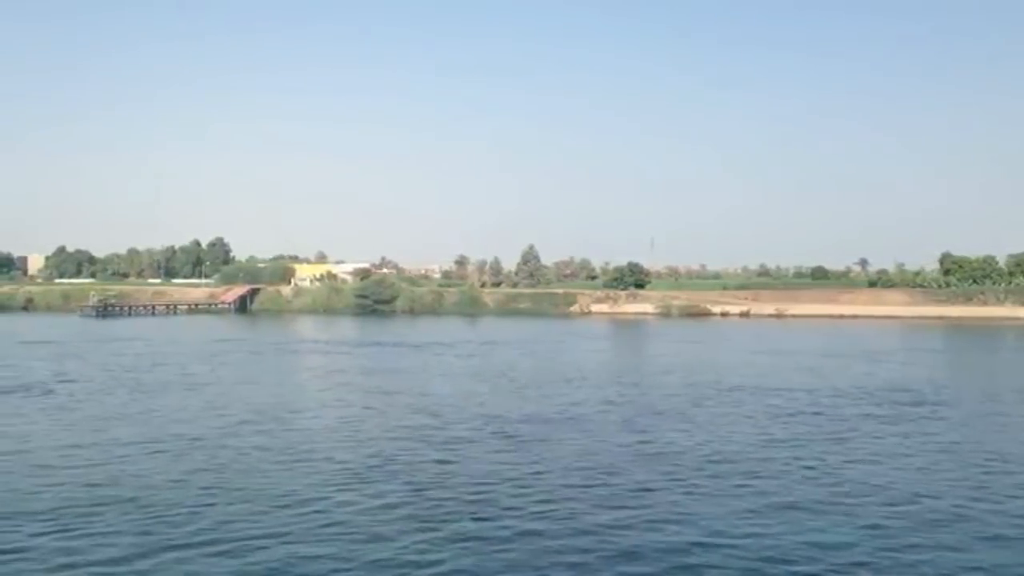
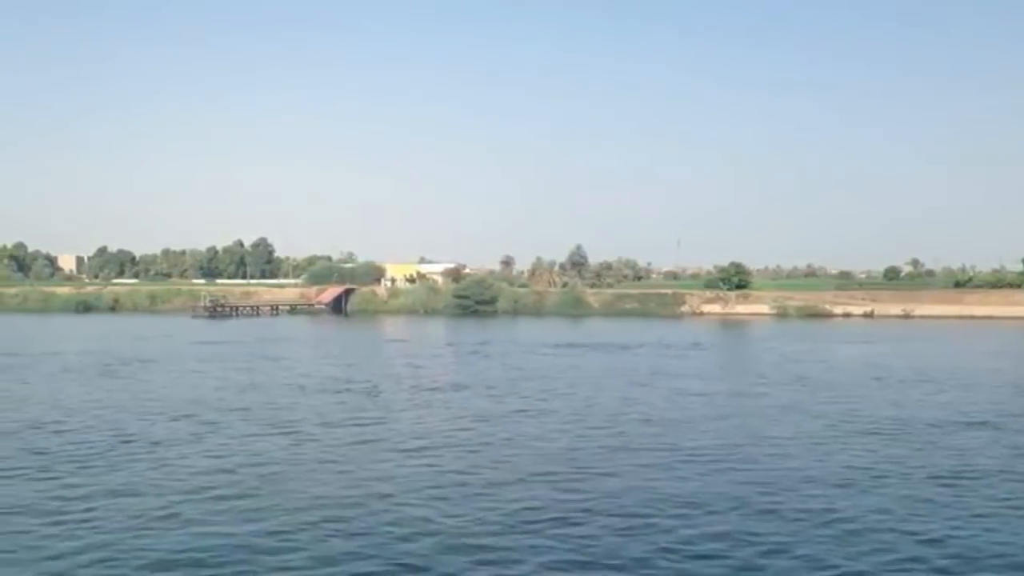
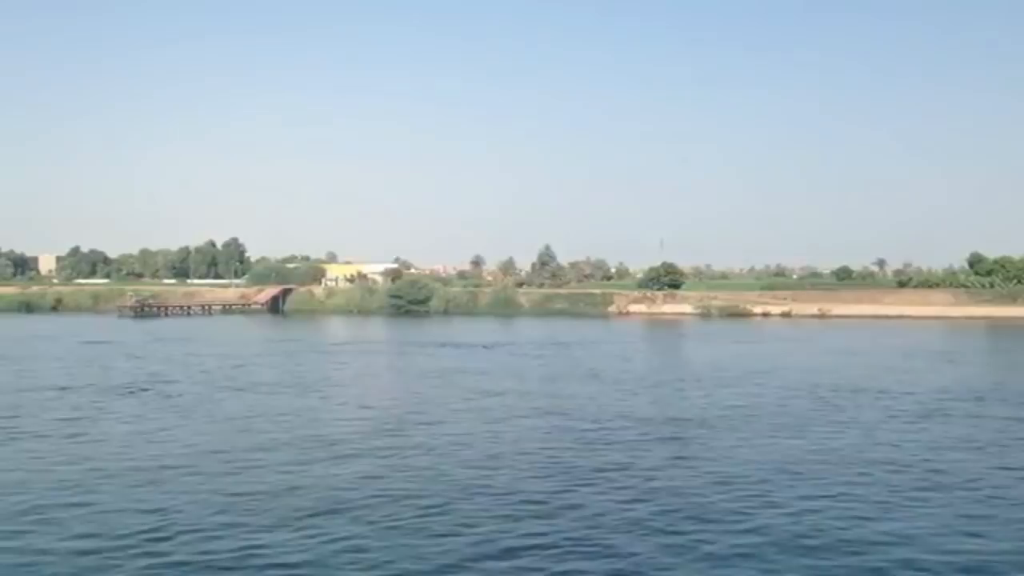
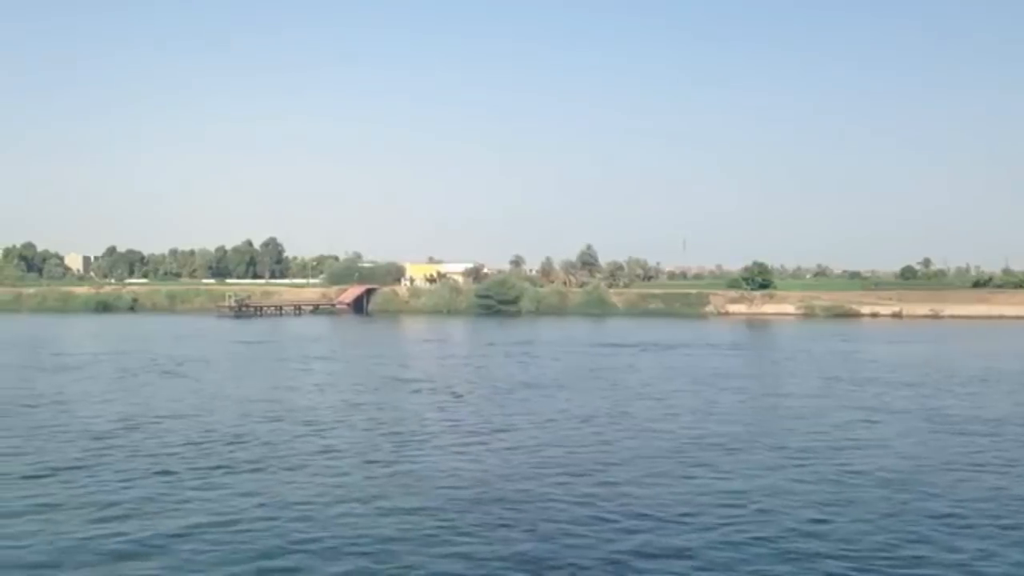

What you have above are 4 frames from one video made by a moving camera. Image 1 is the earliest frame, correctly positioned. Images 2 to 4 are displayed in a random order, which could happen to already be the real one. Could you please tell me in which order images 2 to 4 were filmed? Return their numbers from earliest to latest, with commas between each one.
3, 2, 4
